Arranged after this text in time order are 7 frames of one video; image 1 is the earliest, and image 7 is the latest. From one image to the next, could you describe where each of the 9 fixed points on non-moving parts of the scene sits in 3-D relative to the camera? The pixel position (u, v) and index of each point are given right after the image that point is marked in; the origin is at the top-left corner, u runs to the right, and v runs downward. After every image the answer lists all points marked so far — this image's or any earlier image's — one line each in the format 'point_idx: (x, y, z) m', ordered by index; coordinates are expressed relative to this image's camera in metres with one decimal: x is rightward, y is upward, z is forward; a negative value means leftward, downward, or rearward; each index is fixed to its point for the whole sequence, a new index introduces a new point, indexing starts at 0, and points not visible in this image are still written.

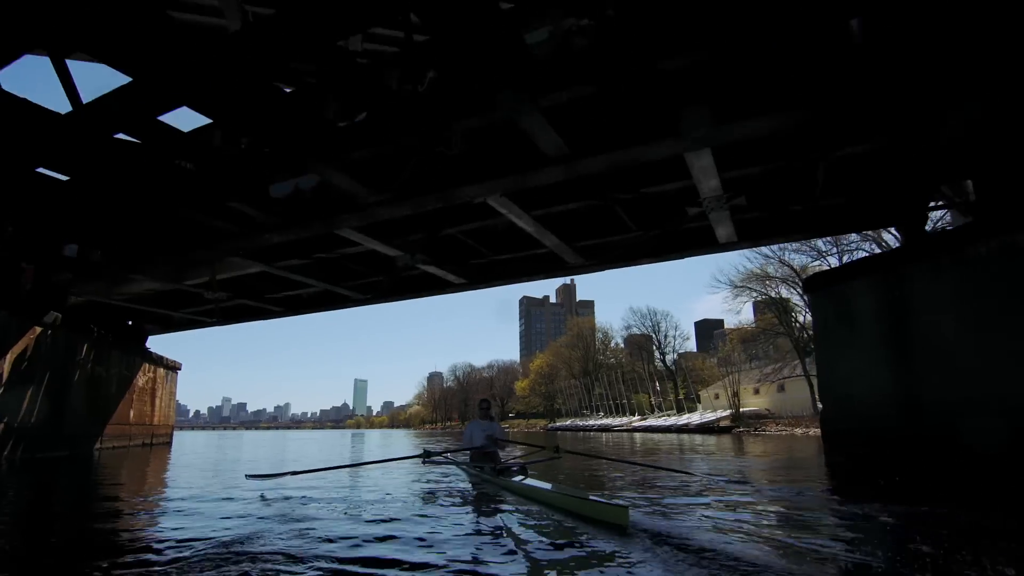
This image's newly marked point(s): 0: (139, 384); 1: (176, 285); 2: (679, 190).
0: (-8.8, -2.2, +13.0) m
1: (-5.3, 0.0, +8.9) m
2: (+1.7, +1.0, +5.6) m
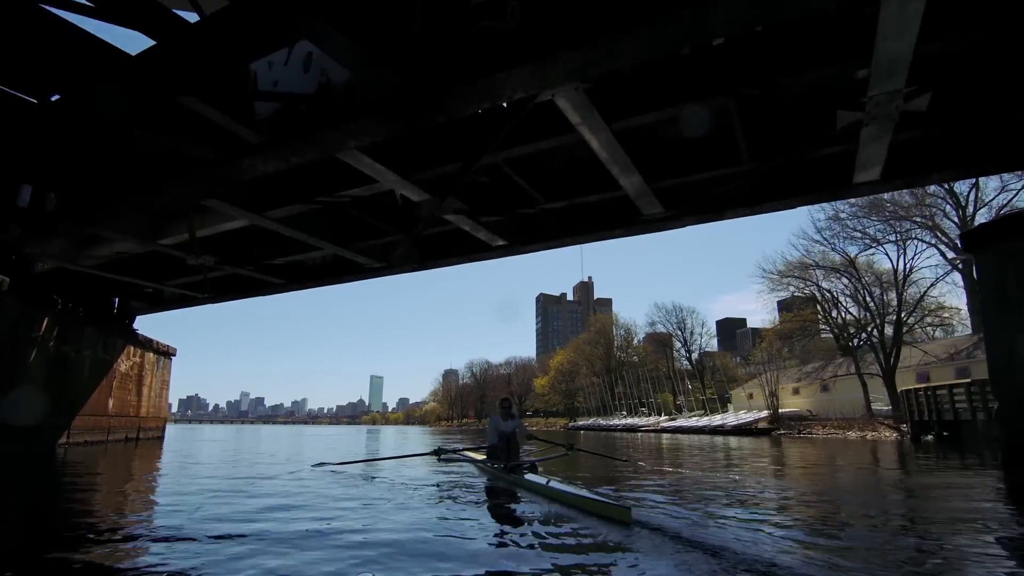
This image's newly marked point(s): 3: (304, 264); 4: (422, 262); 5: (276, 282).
0: (-8.1, -1.6, +11.6) m
1: (-4.7, +0.5, +7.3) m
2: (+2.2, +1.4, +3.9) m
3: (-3.0, +0.3, +8.3) m
4: (-1.2, +0.3, +7.3) m
5: (-3.5, +0.1, +8.6) m
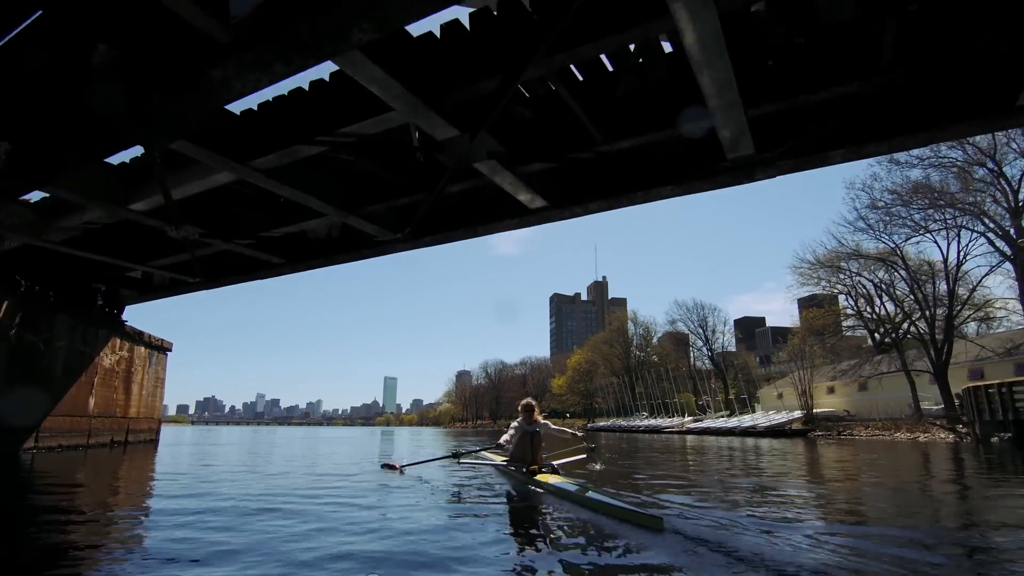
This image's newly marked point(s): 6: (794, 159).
0: (-7.5, -1.4, +10.5) m
1: (-4.2, +0.8, +6.2) m
2: (+2.6, +1.7, +2.6) m
3: (-2.6, +0.6, +7.1) m
4: (-0.7, +0.6, +6.1) m
5: (-3.1, +0.4, +7.4) m
6: (+2.2, +1.0, +4.5) m
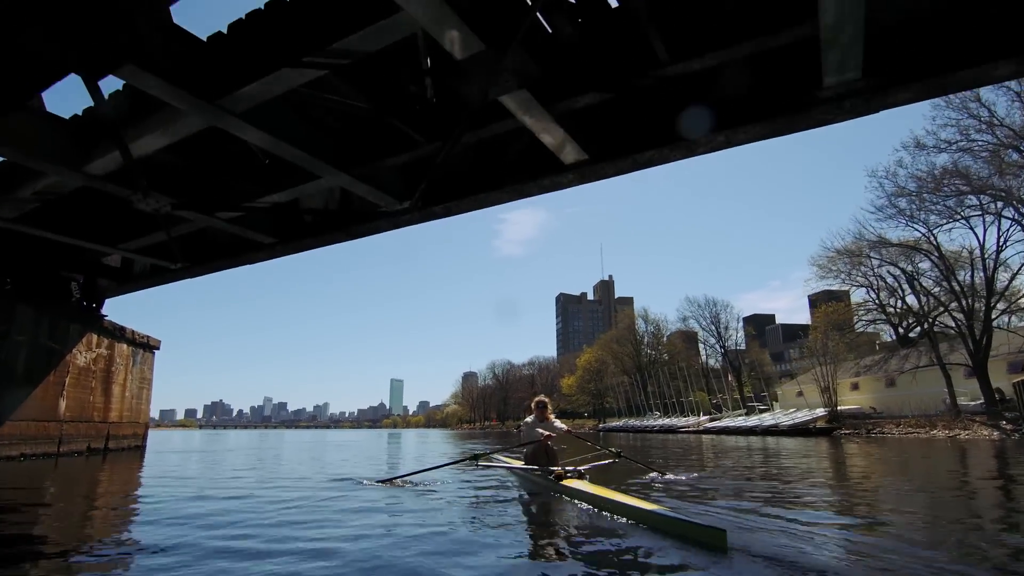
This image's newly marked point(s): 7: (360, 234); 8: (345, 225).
0: (-7.2, -1.3, +9.6) m
1: (-4.0, +1.0, +5.2) m
2: (+2.8, +2.0, +1.6) m
3: (-2.3, +0.8, +6.2) m
4: (-0.5, +0.8, +5.1) m
5: (-2.8, +0.5, +6.4) m
6: (+2.5, +1.2, +3.5) m
7: (-1.6, +0.6, +5.9) m
8: (-1.7, +0.7, +5.8) m
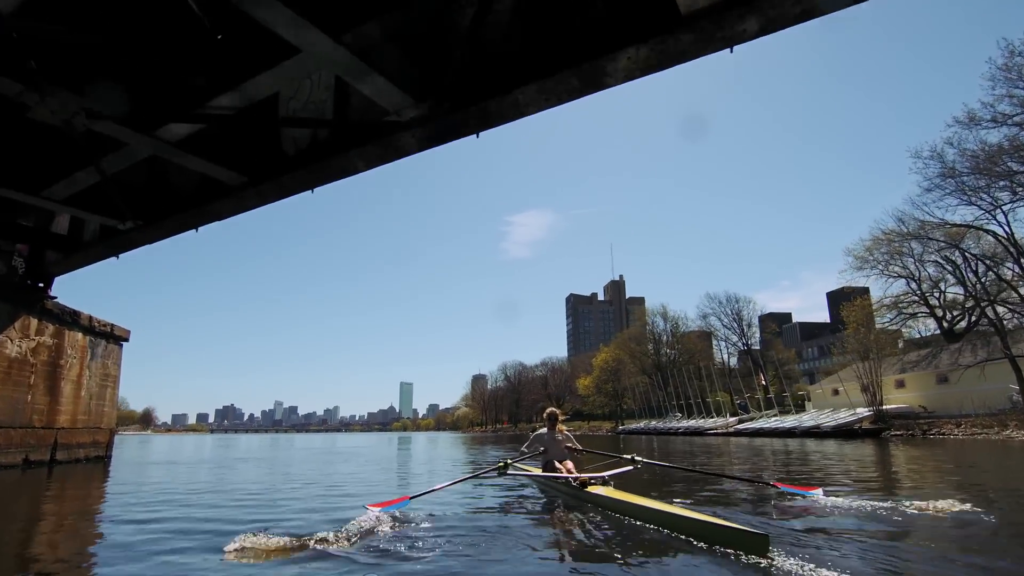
0: (-6.7, -1.0, +7.9) m
1: (-3.5, +1.3, +3.5) m
2: (+3.2, +2.4, -0.2) m
3: (-1.8, +1.1, +4.5) m
4: (0.0, +1.2, +3.4) m
5: (-2.3, +0.9, +4.7) m
6: (+2.9, +1.7, +1.7) m
7: (-1.1, +1.0, +4.1) m
8: (-1.2, +1.0, +4.1) m
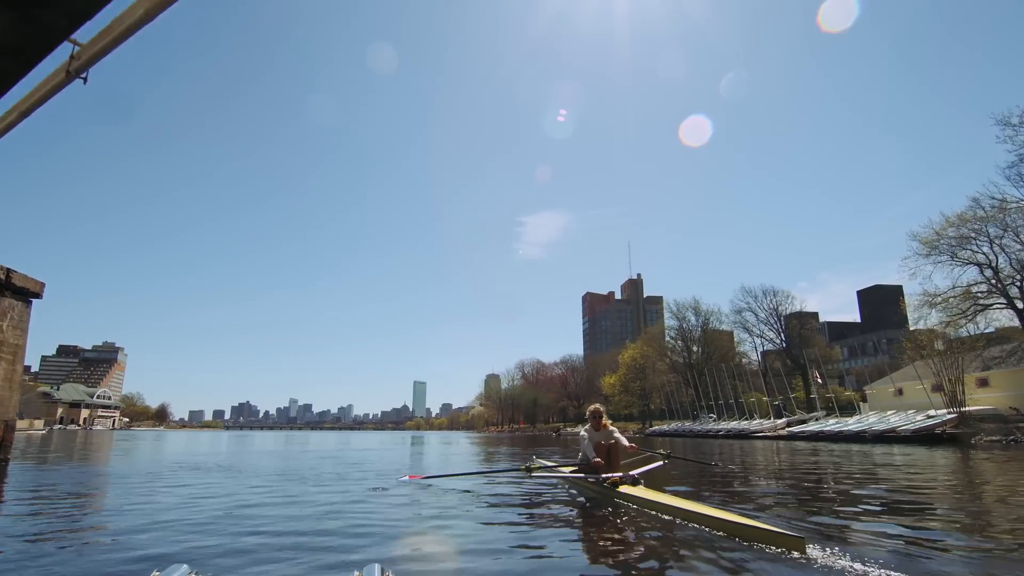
0: (-5.9, -0.2, +5.3) m
1: (-2.8, +2.0, +0.9) m
2: (+3.8, +3.1, -3.0) m
3: (-1.1, +1.8, +1.8) m
4: (+0.7, +1.9, +0.7) m
5: (-1.6, +1.6, +2.1) m
6: (+3.6, +2.3, -1.0) m
7: (-0.4, +1.7, +1.5) m
8: (-0.6, +1.7, +1.4) m
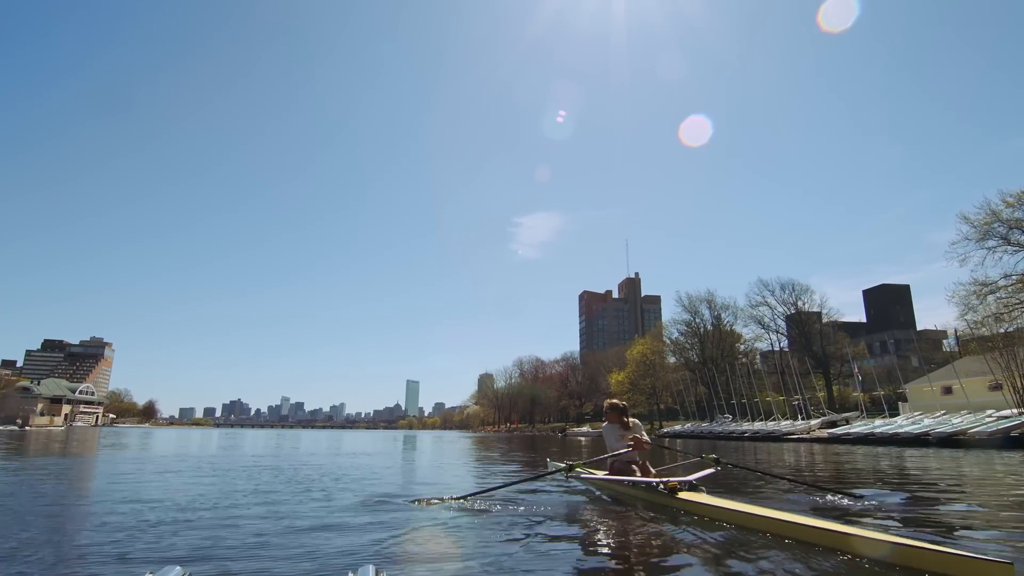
0: (-5.3, +0.6, +2.4) m
1: (-2.2, +2.8, -2.0) m
2: (+4.5, +3.8, -5.8) m
3: (-0.5, +2.6, -1.1) m
4: (+1.3, +2.7, -2.2) m
5: (-1.0, +2.4, -0.8) m
6: (+4.2, +3.0, -3.9) m
7: (+0.2, +2.4, -1.4) m
8: (+0.1, +2.5, -1.4) m
